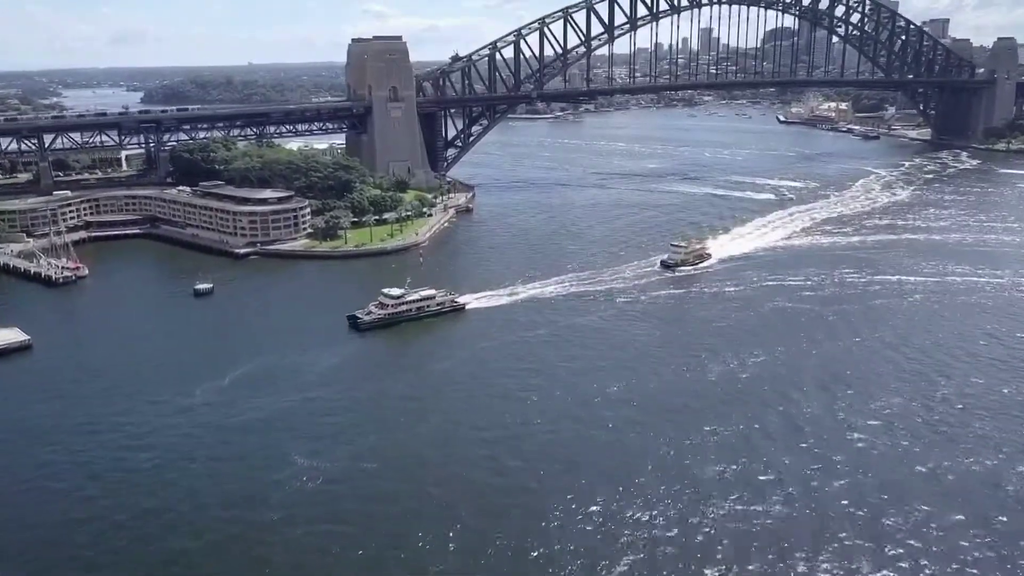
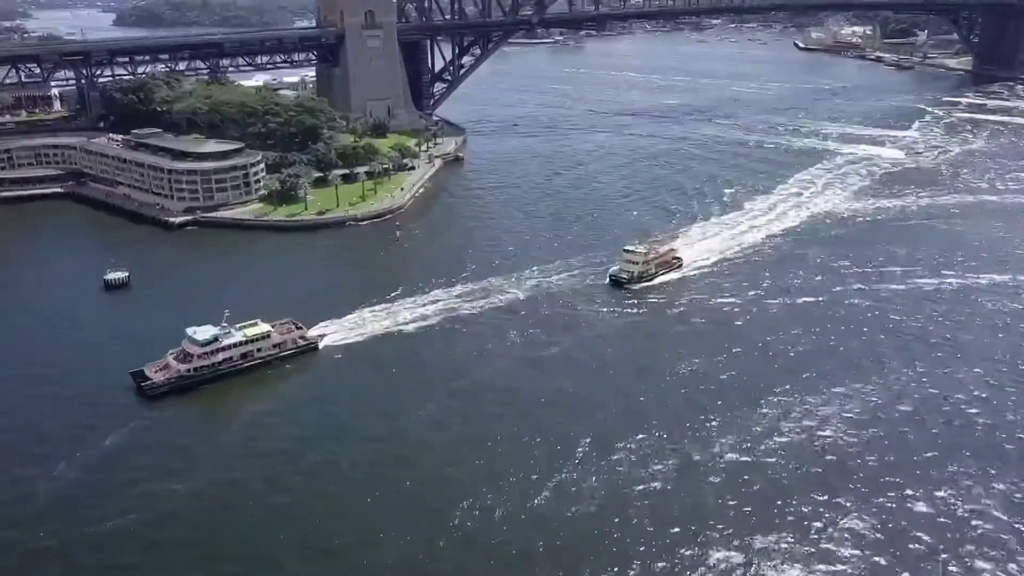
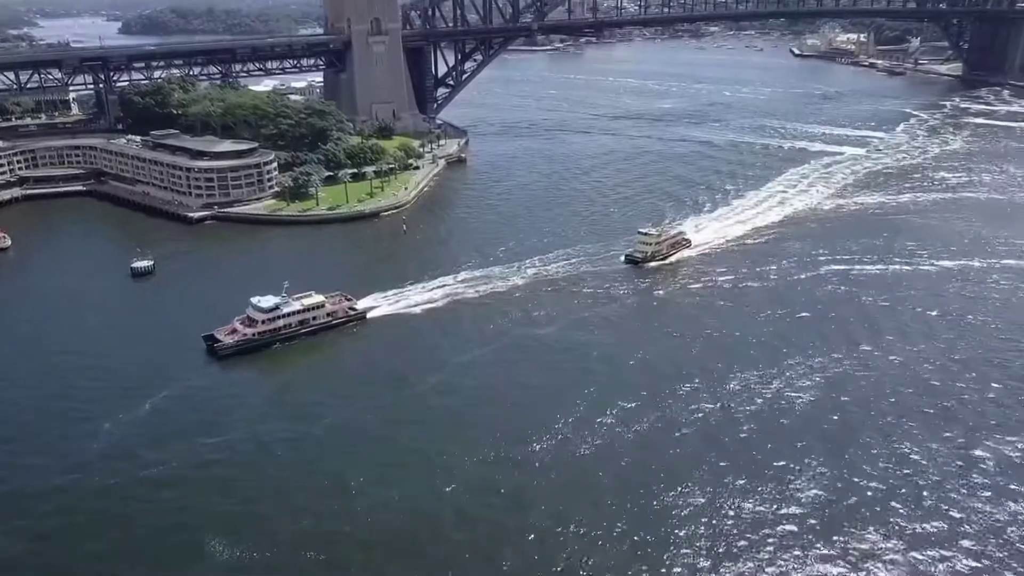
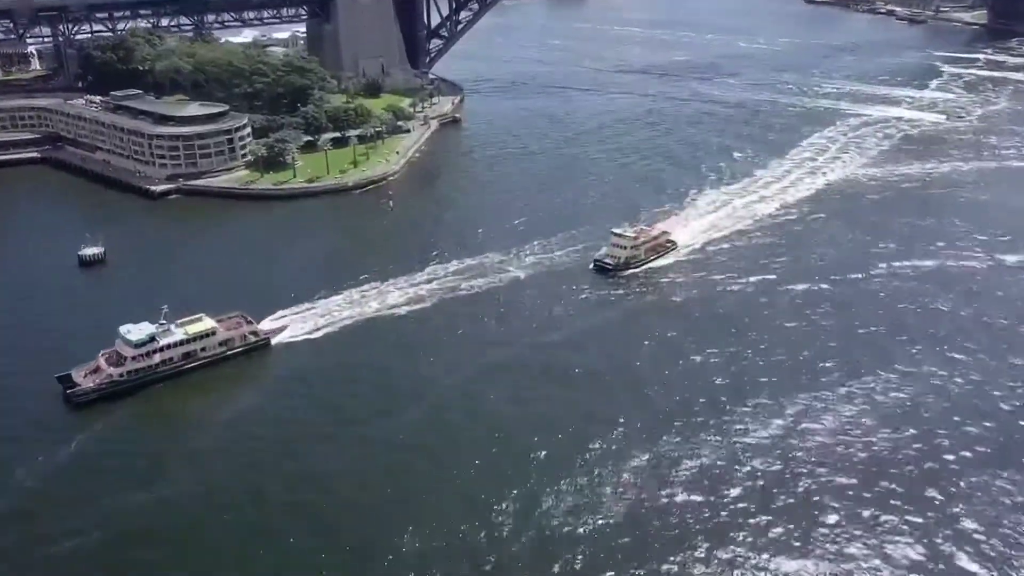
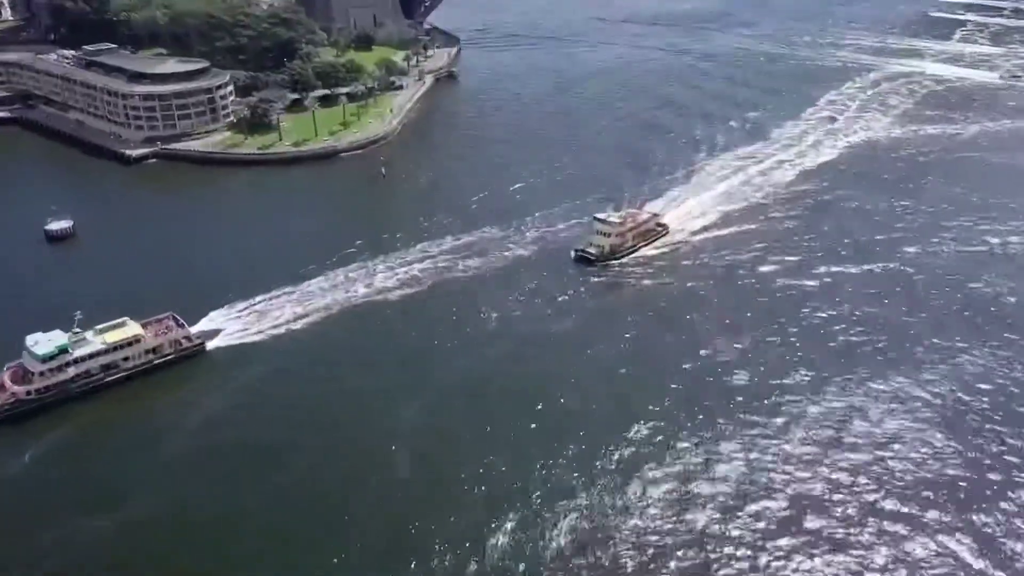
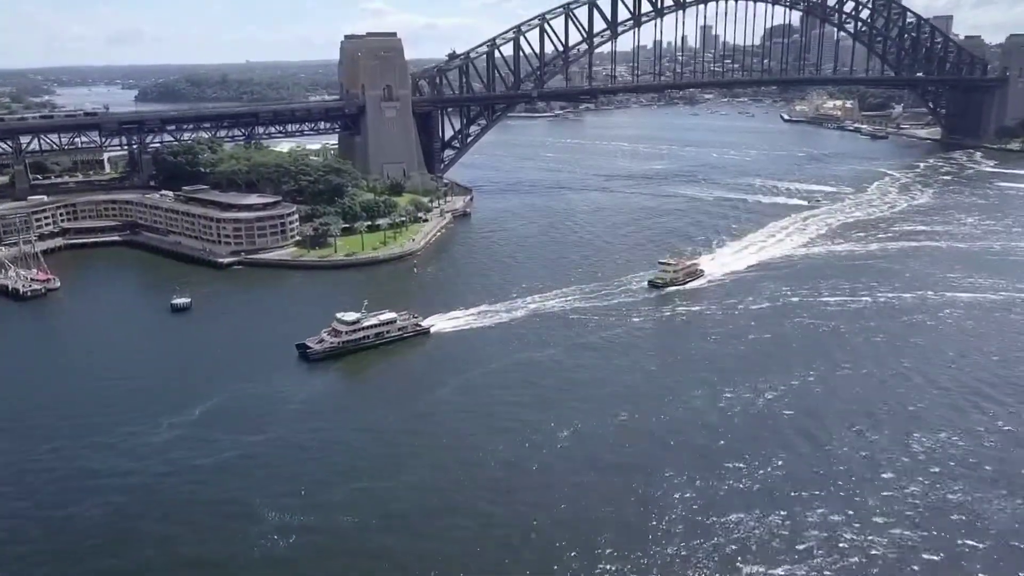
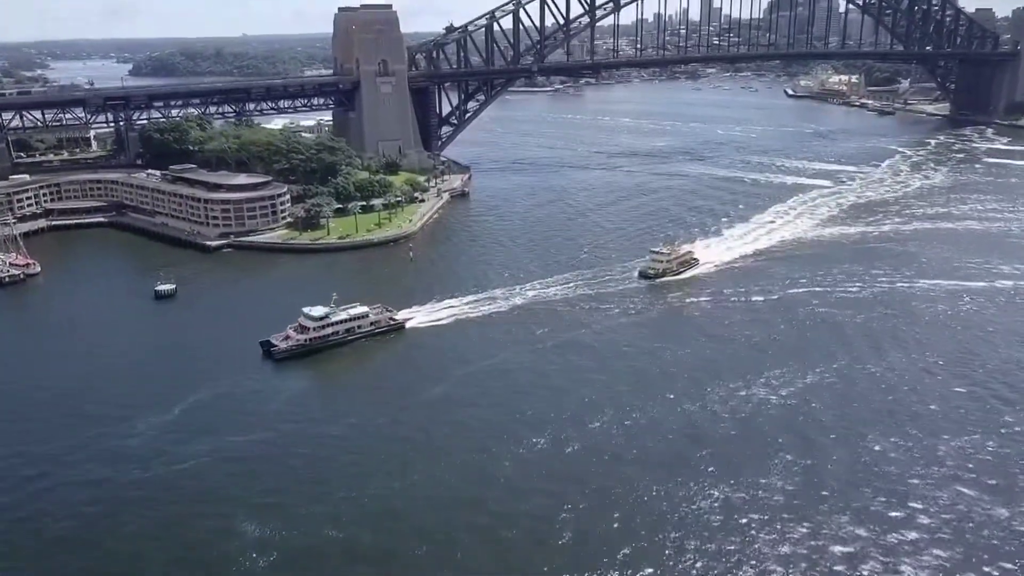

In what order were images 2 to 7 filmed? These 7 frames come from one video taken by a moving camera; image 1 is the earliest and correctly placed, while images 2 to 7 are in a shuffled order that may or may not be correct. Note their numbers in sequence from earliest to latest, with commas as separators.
6, 7, 3, 2, 4, 5
